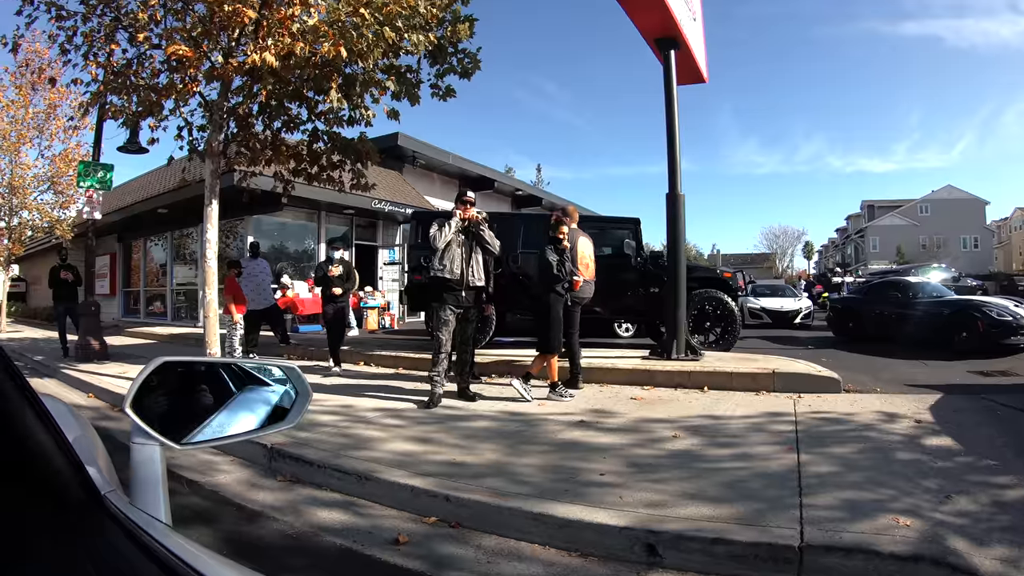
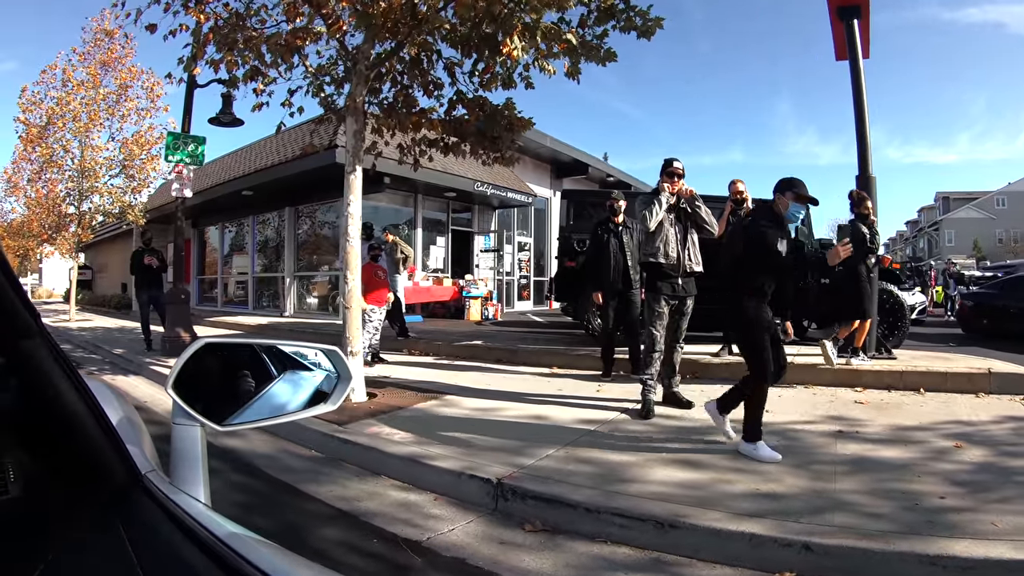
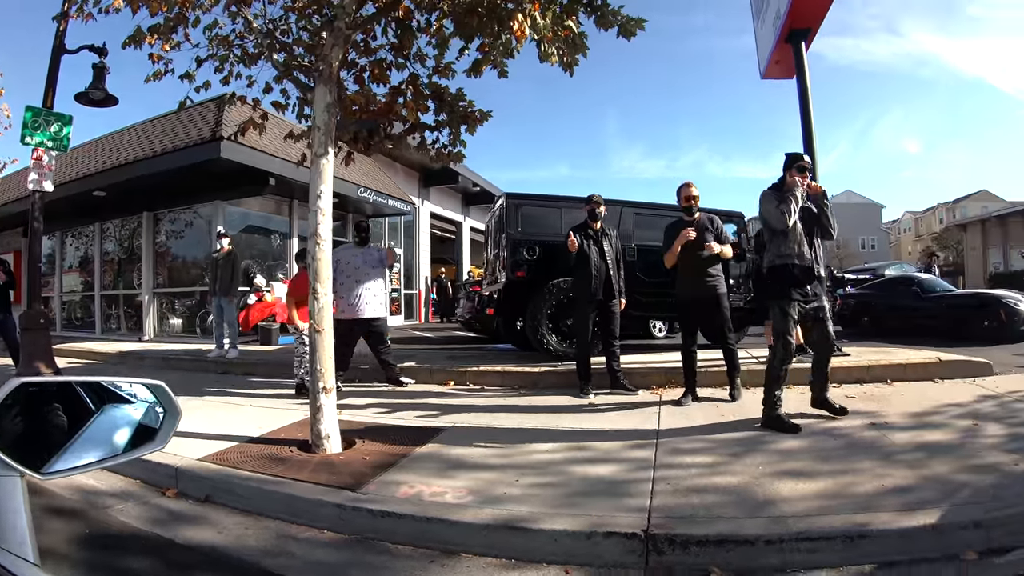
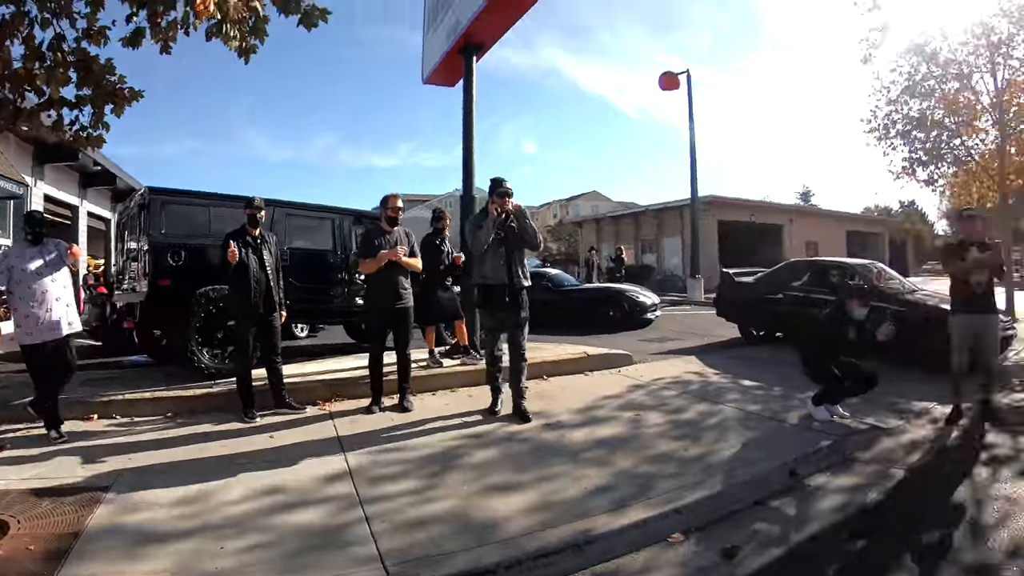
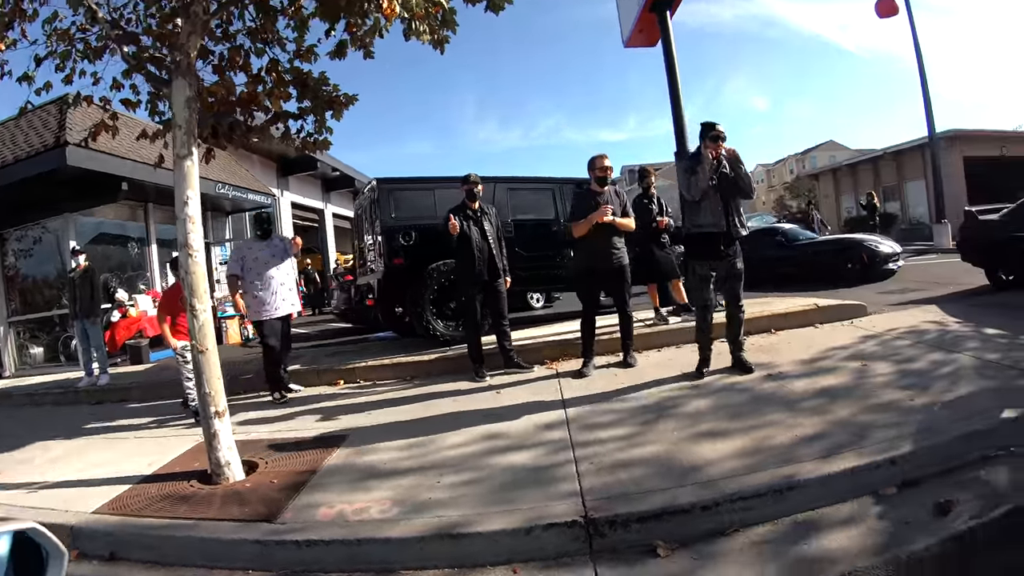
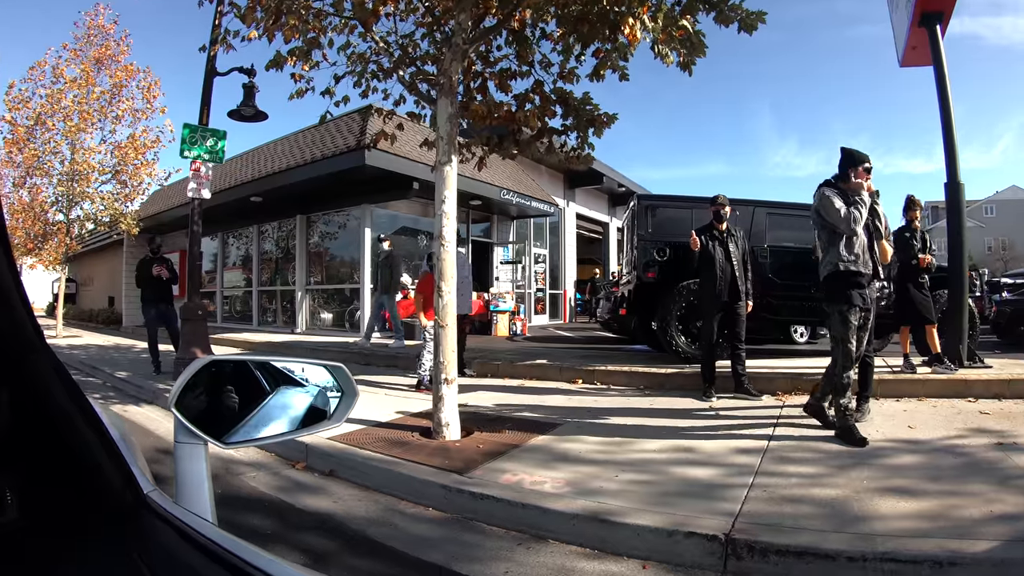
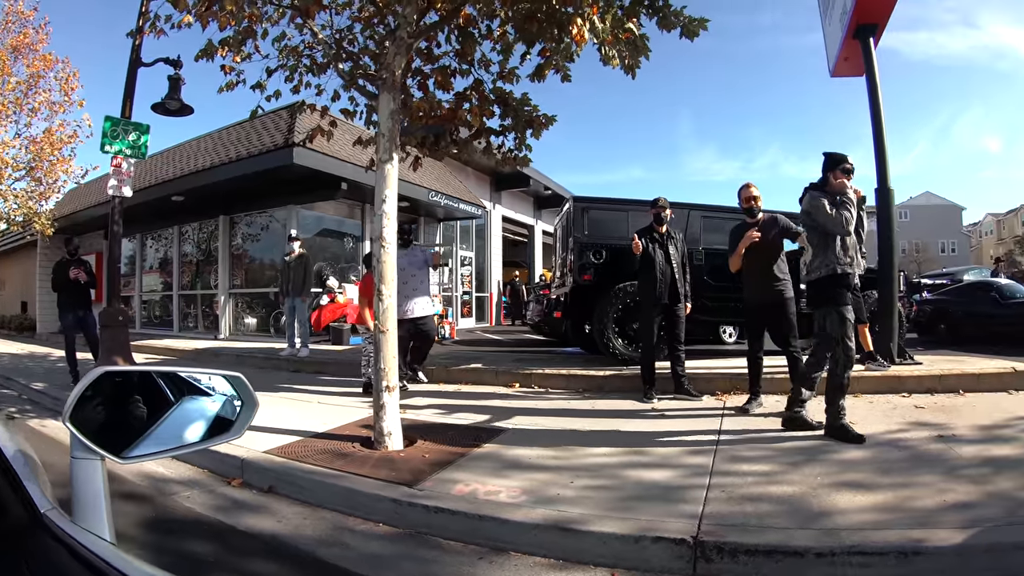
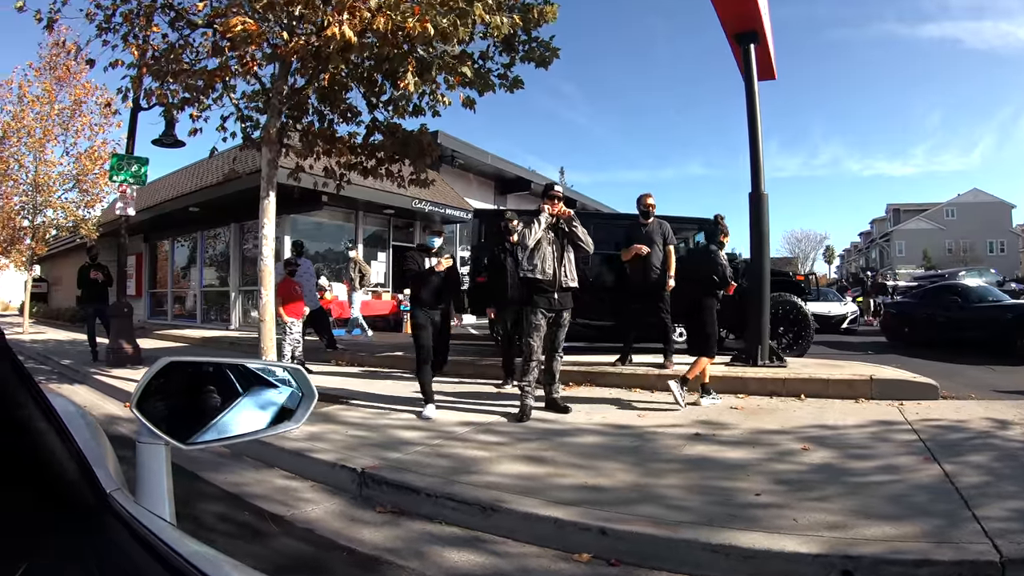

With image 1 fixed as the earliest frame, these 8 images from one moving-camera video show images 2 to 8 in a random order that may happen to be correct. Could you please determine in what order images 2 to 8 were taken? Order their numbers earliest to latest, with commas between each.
8, 2, 6, 7, 3, 5, 4
